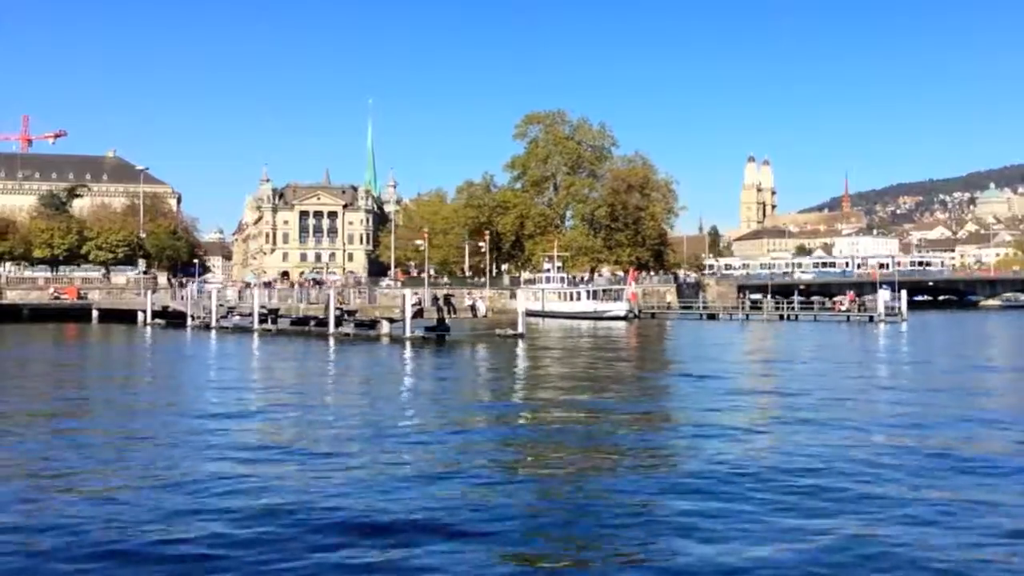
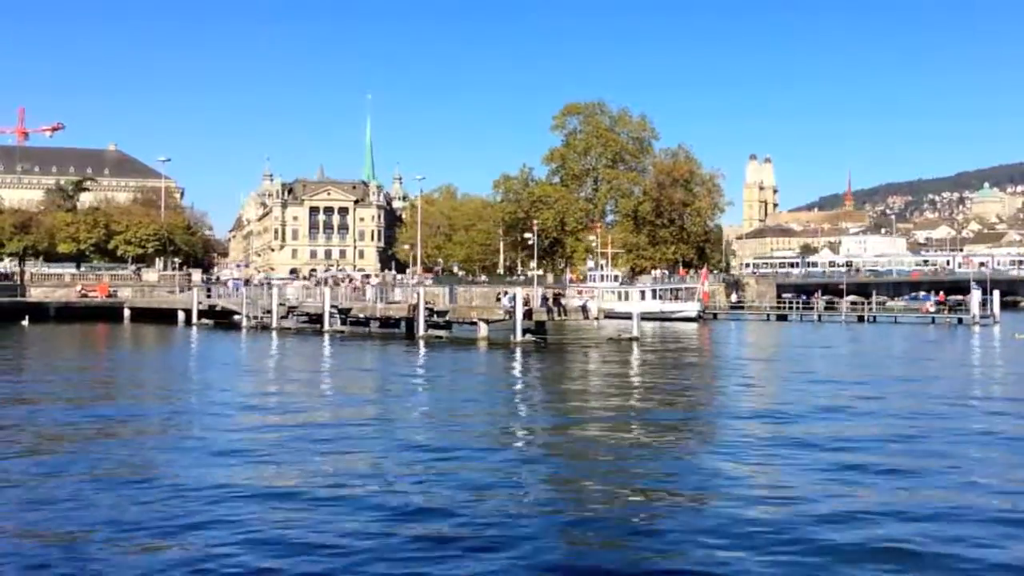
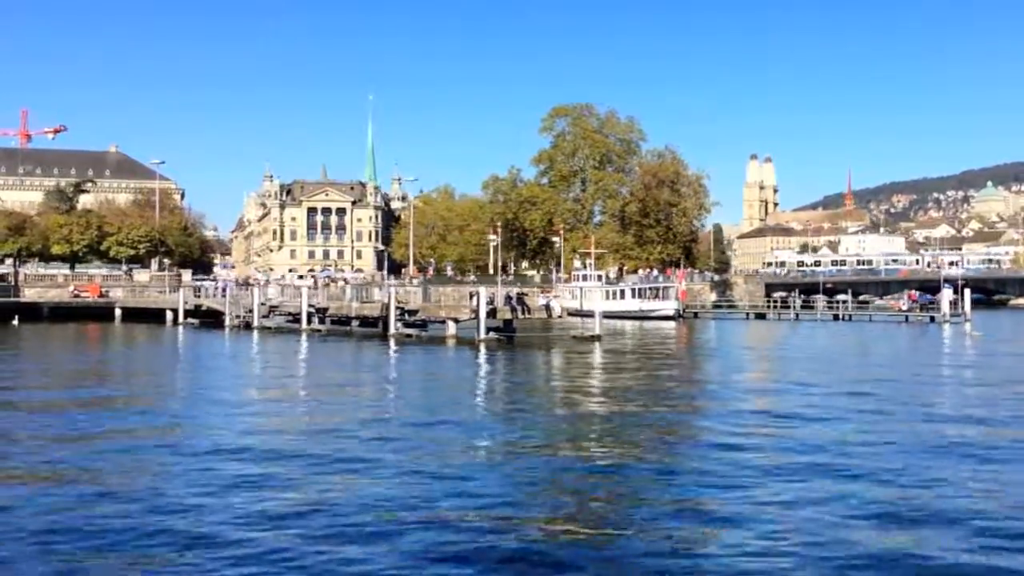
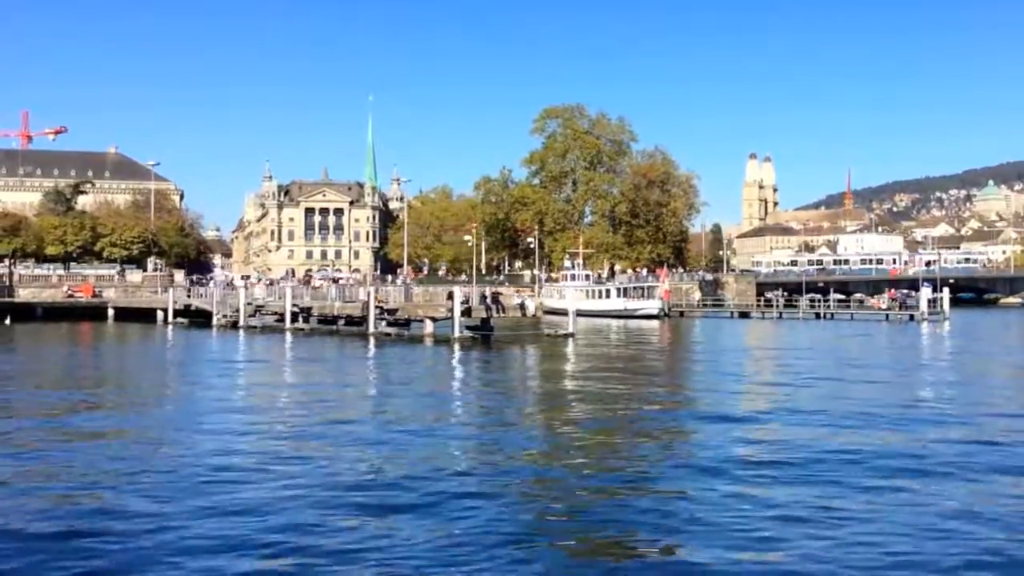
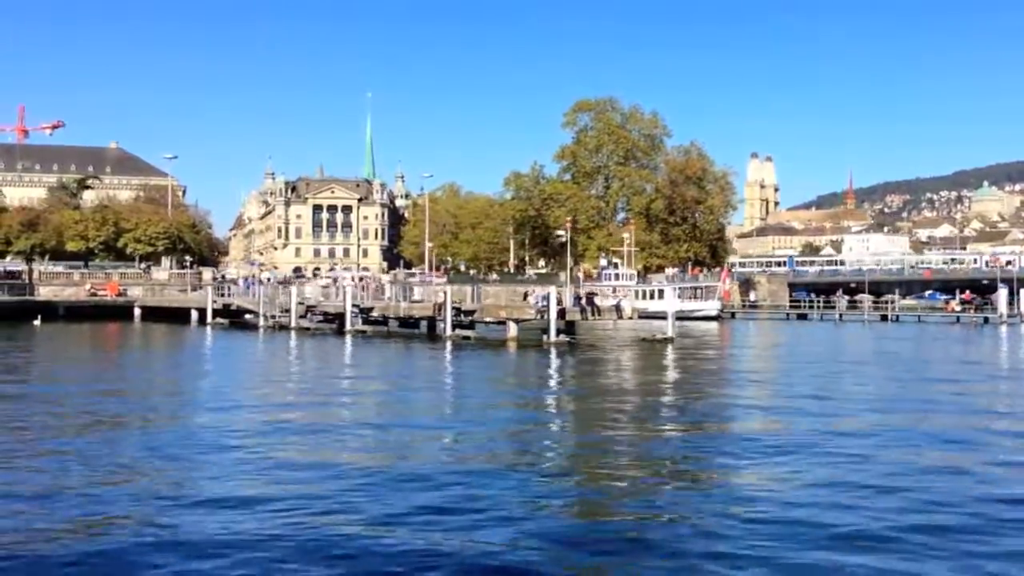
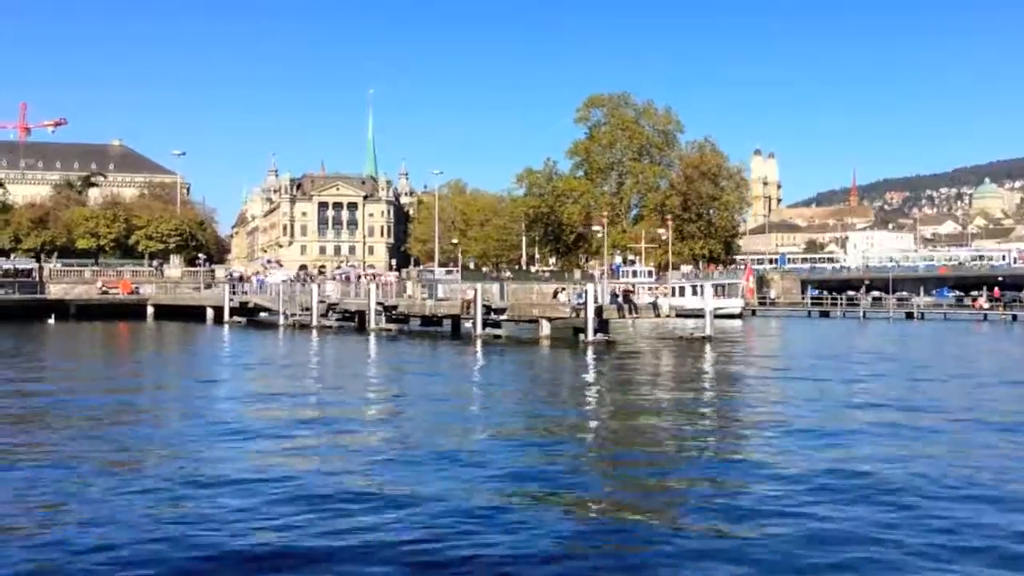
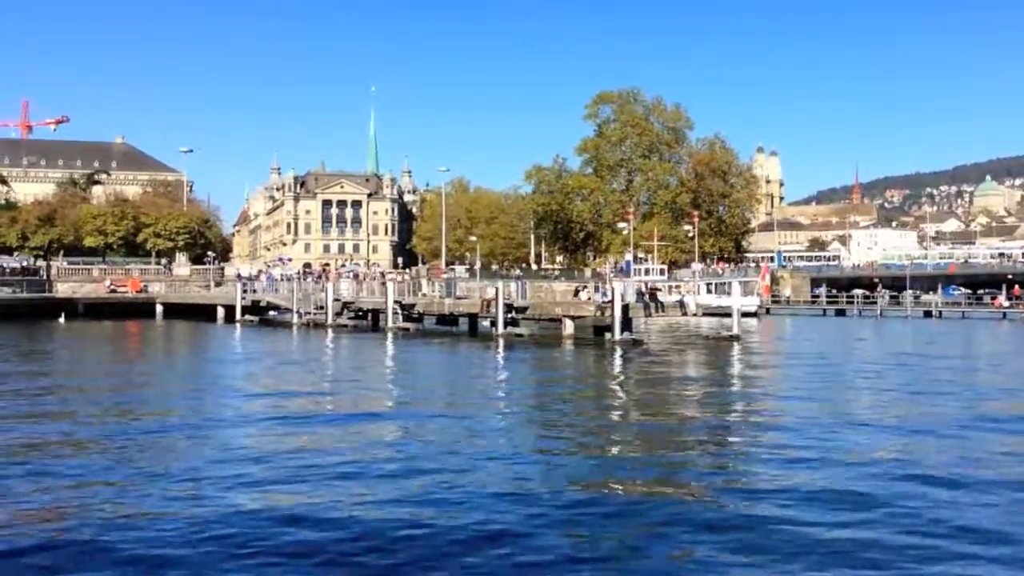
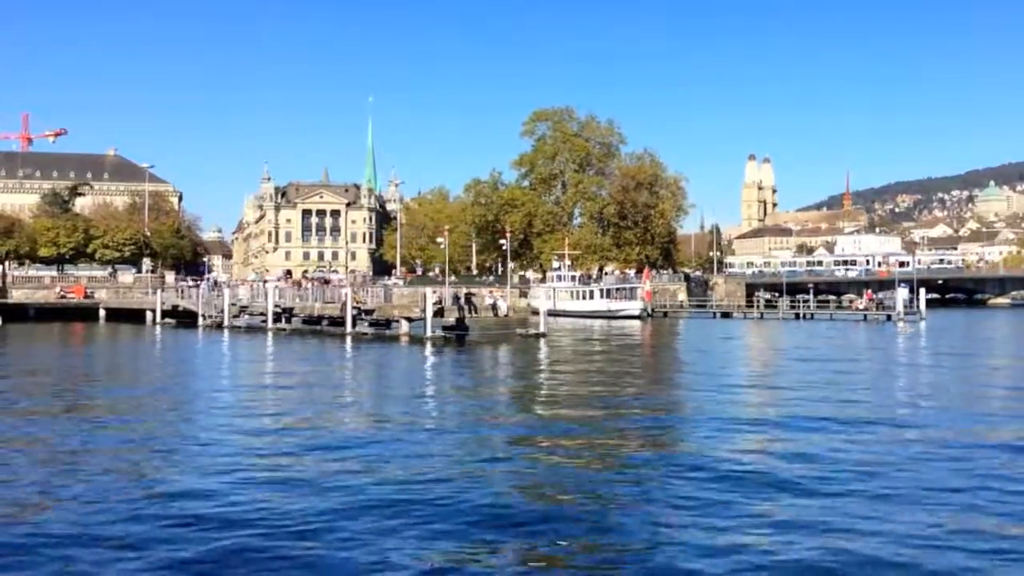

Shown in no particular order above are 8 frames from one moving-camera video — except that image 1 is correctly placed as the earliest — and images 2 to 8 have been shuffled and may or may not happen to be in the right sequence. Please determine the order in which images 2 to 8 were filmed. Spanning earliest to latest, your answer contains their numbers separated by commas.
8, 4, 3, 2, 5, 6, 7
